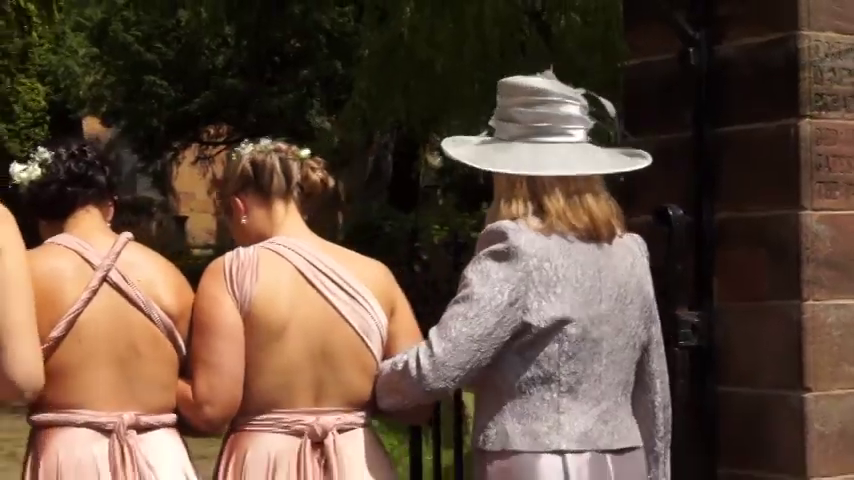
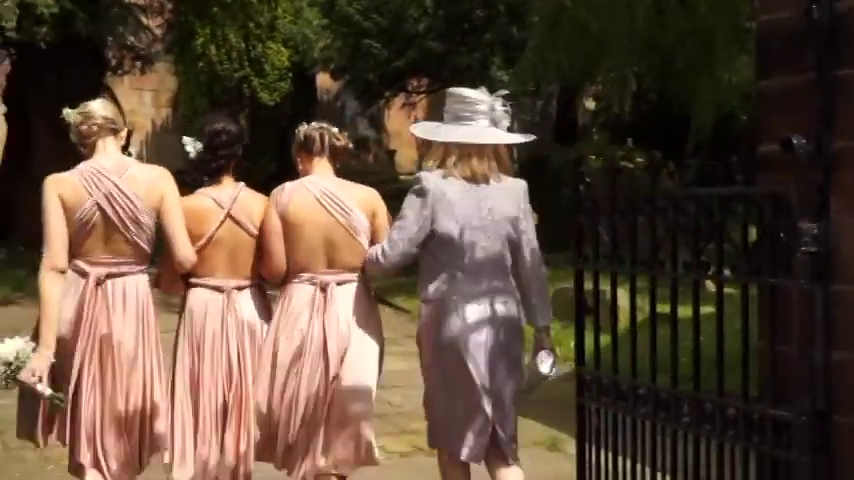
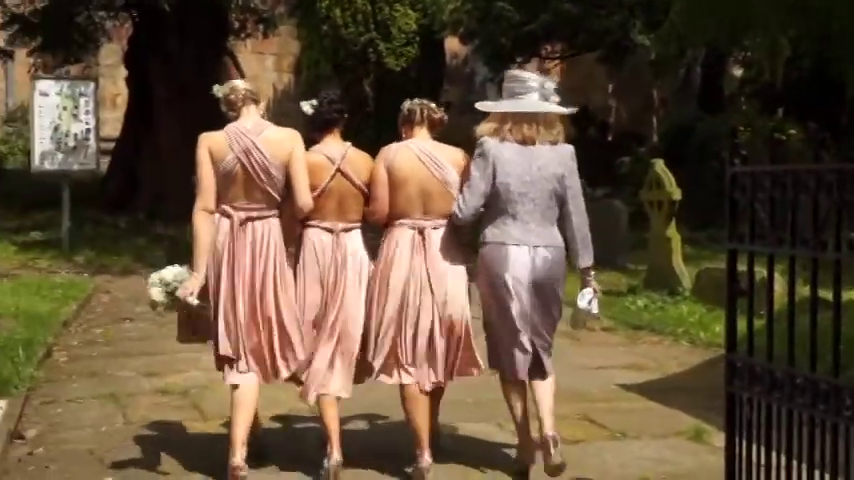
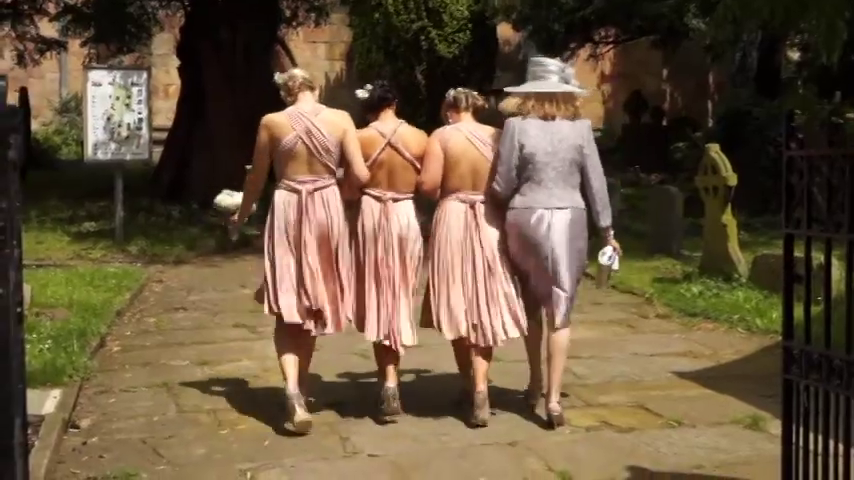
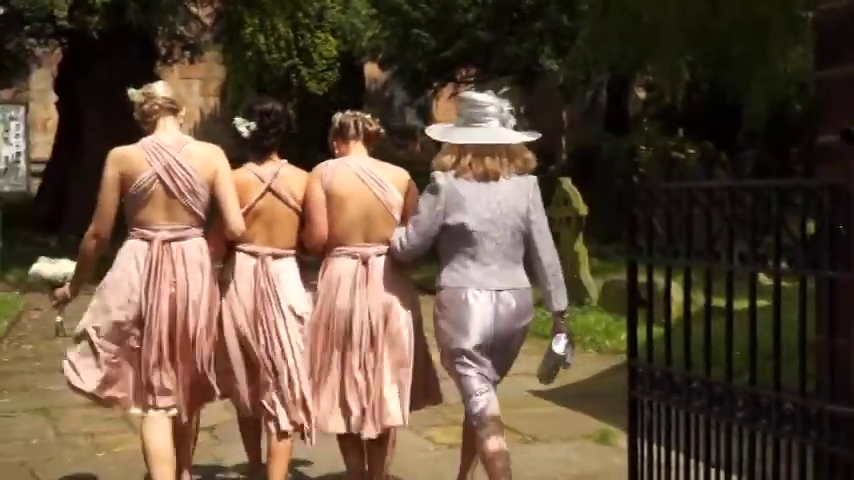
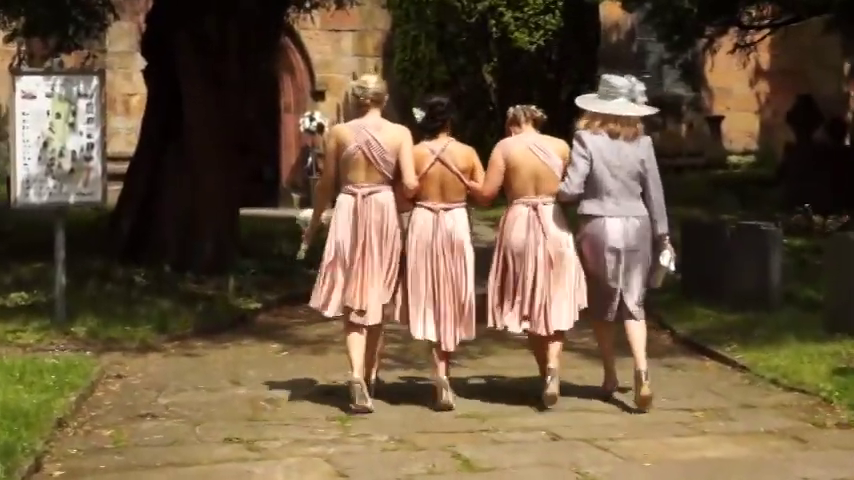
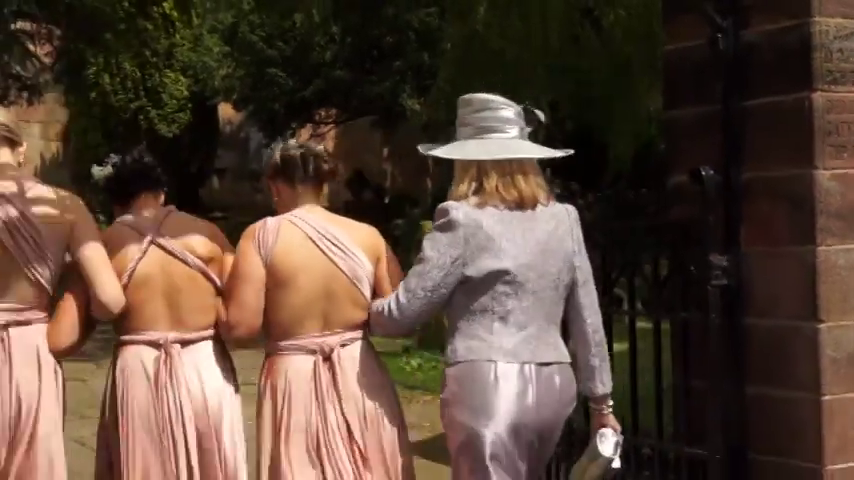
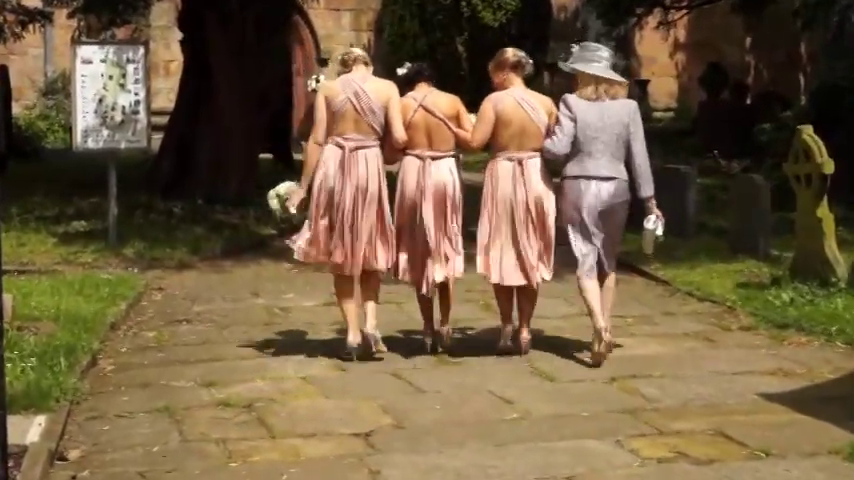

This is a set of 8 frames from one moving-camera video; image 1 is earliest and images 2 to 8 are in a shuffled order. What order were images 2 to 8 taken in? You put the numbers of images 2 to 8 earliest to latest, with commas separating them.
7, 2, 5, 3, 4, 8, 6
